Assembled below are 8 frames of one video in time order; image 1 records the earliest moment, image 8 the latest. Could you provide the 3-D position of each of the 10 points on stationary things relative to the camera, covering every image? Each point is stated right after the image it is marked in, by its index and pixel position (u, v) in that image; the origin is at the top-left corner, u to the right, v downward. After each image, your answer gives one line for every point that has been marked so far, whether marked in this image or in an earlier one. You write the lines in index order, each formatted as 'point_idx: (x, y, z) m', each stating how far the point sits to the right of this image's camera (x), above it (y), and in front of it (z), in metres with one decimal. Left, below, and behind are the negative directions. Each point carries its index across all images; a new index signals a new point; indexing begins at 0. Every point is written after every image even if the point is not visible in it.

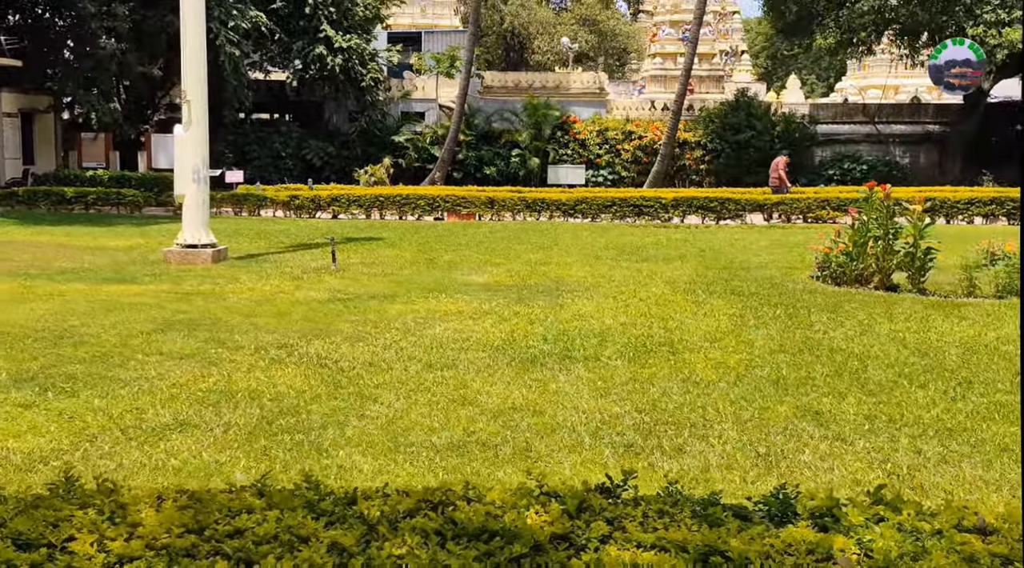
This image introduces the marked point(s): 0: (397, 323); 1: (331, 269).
0: (-0.6, -0.2, +6.1) m
1: (-1.4, +0.1, +9.0) m
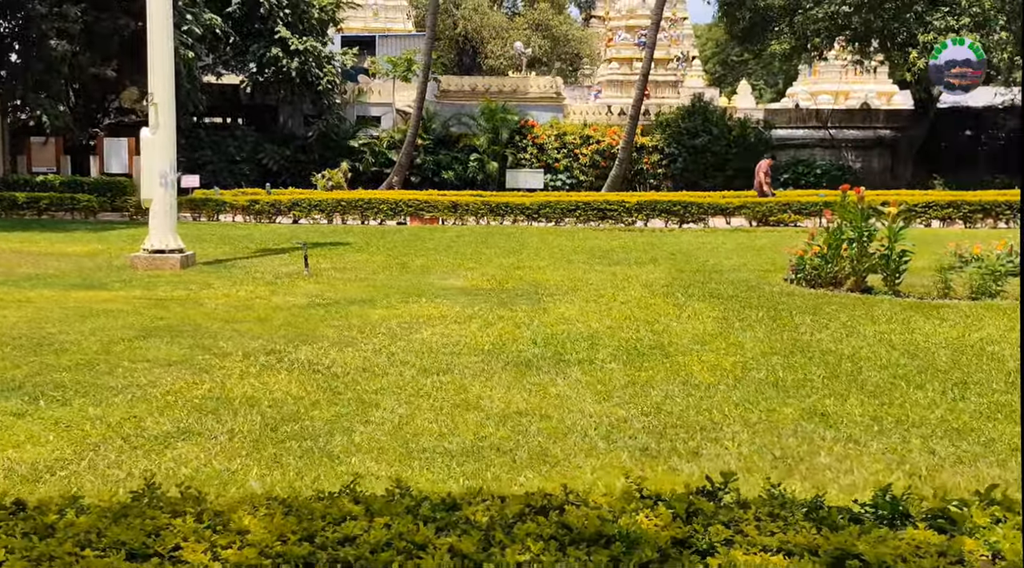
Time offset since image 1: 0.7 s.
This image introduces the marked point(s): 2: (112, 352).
0: (-0.7, -0.2, +6.1) m
1: (-1.6, +0.1, +9.0) m
2: (-1.8, -0.3, +5.2) m
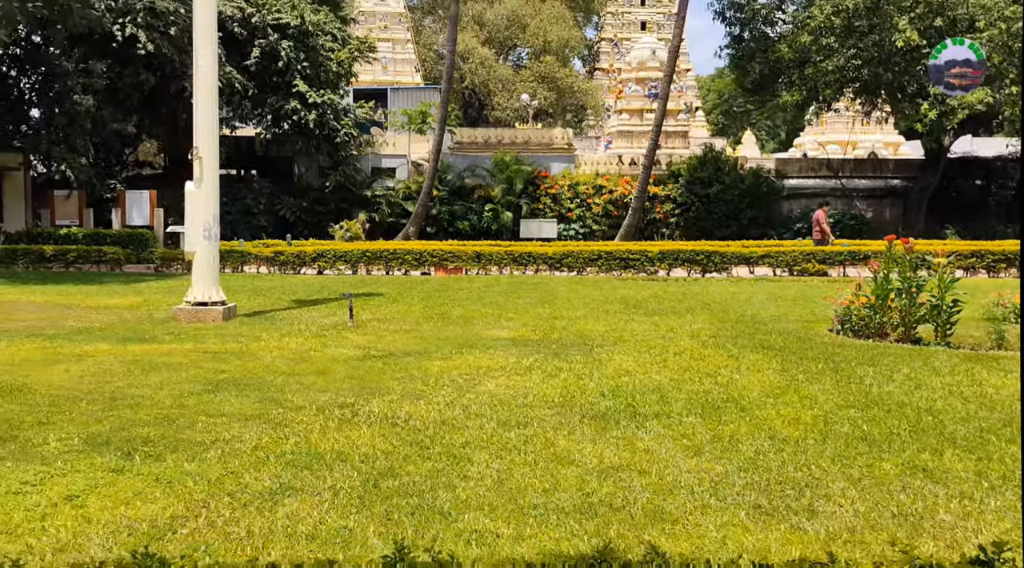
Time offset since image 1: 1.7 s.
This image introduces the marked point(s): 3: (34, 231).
0: (-0.3, -0.5, +6.1) m
1: (-1.3, -0.3, +9.0) m
2: (-1.5, -0.5, +5.2) m
3: (-7.6, +0.8, +18.4) m
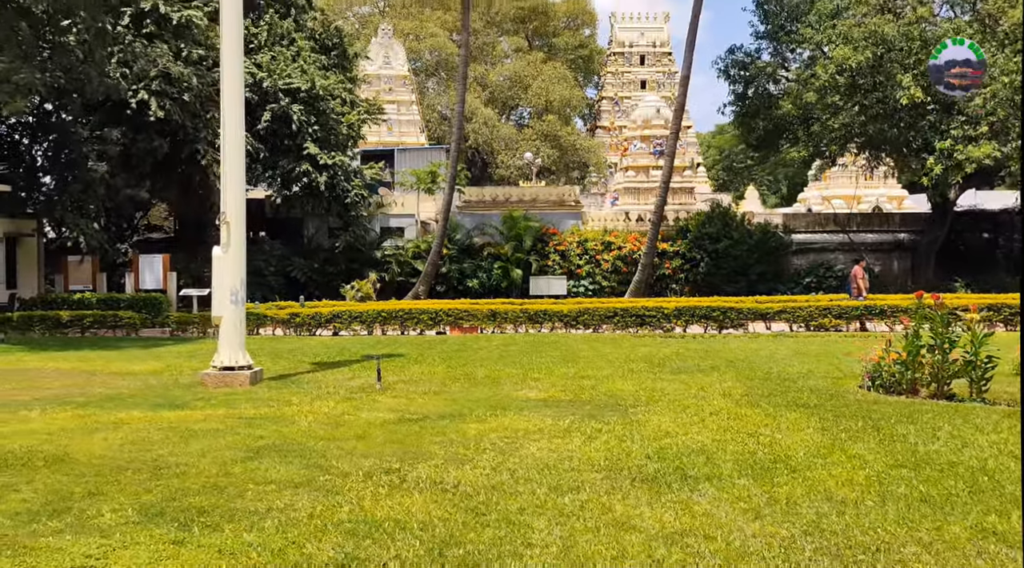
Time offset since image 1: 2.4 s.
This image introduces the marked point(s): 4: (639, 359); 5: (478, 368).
0: (-0.1, -0.8, +6.0) m
1: (-1.0, -0.8, +8.9) m
2: (-1.3, -0.8, +5.2) m
3: (-7.4, -0.2, +18.4) m
4: (+1.3, -0.8, +12.1) m
5: (-0.3, -0.8, +10.9) m
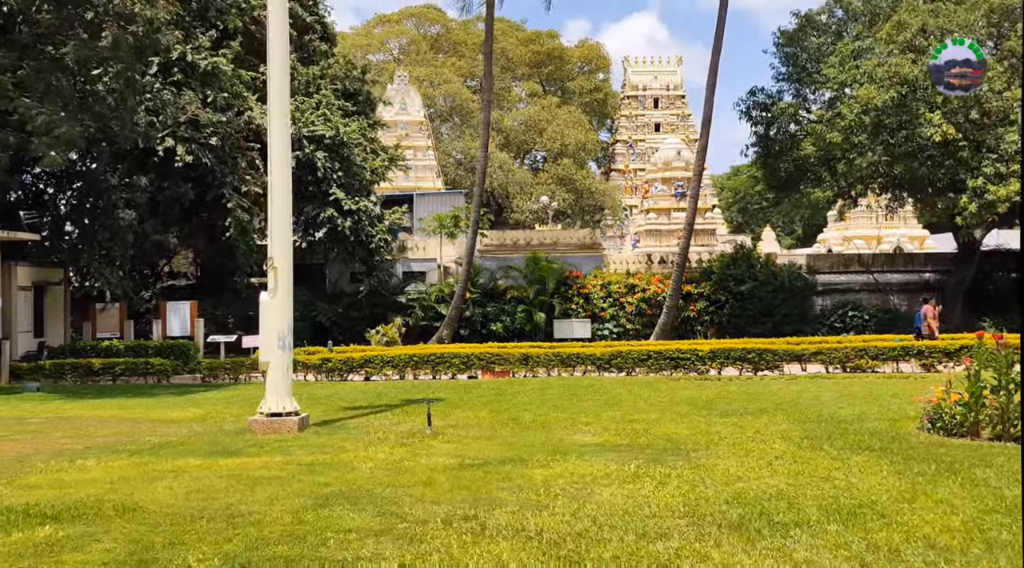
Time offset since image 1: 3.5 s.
0: (+0.2, -1.1, +5.9) m
1: (-0.6, -1.1, +8.9) m
2: (-0.9, -1.0, +5.1) m
3: (-6.9, -1.0, +18.4) m
4: (+1.8, -1.2, +11.9) m
5: (+0.1, -1.2, +10.8) m
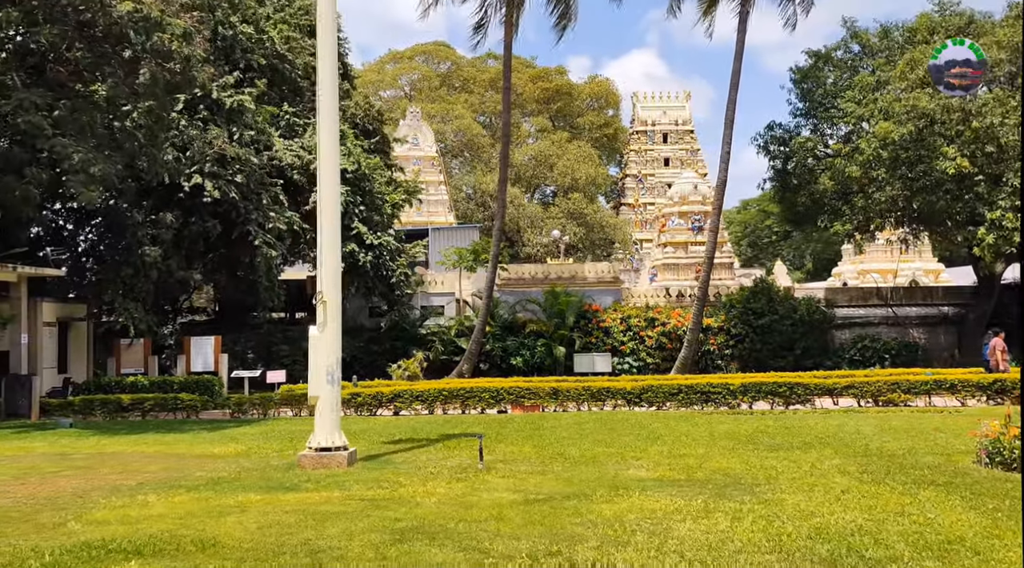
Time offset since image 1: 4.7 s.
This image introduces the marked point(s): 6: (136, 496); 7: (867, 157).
0: (+0.6, -1.2, +5.9) m
1: (-0.2, -1.4, +8.8) m
2: (-0.5, -1.2, +5.1) m
3: (-6.4, -1.5, +18.4) m
4: (+2.2, -1.6, +11.9) m
5: (+0.5, -1.5, +10.8) m
6: (-2.4, -1.3, +7.3) m
7: (+5.8, +2.1, +18.8) m
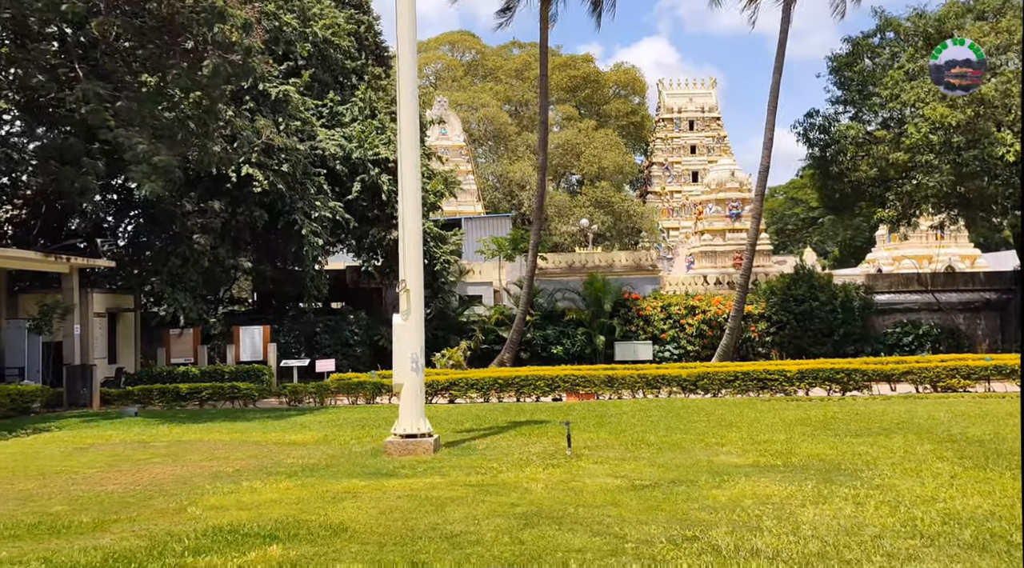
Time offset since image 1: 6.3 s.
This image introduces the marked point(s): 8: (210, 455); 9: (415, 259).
0: (+1.2, -1.1, +5.9) m
1: (+0.4, -1.3, +8.8) m
2: (+0.1, -1.1, +5.1) m
3: (-5.5, -1.3, +18.5) m
4: (+2.9, -1.4, +11.8) m
5: (+1.2, -1.4, +10.8) m
6: (-1.7, -1.3, +7.4) m
7: (+6.7, +2.3, +18.7) m
8: (-2.4, -1.4, +9.4) m
9: (-0.8, +0.2, +9.5) m
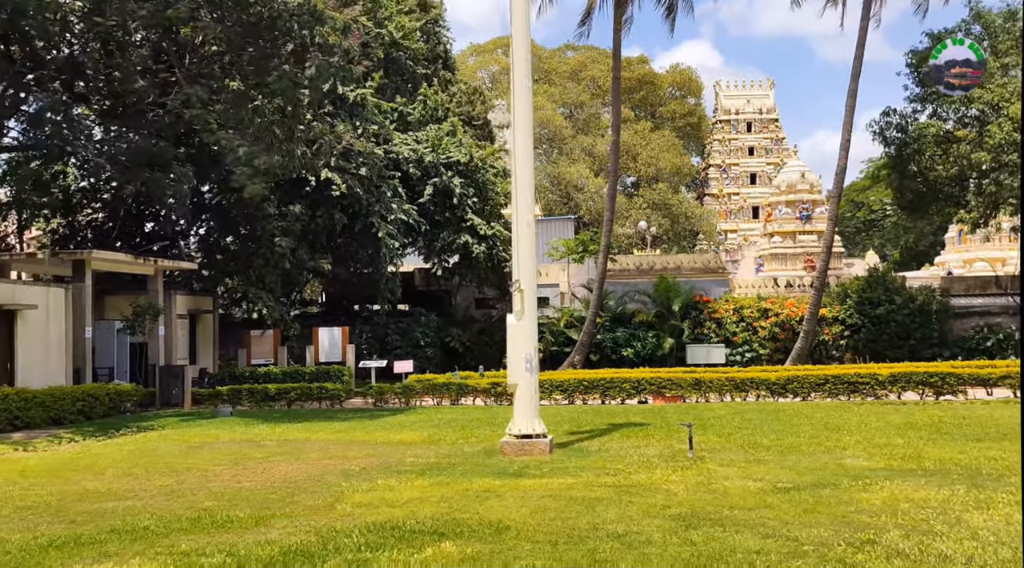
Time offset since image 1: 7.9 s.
0: (+2.0, -1.1, +5.7) m
1: (+1.3, -1.3, +8.7) m
2: (+0.8, -1.1, +5.0) m
3: (-4.2, -1.4, +18.7) m
4: (+3.9, -1.4, +11.6) m
5: (+2.2, -1.4, +10.6) m
6: (-0.9, -1.2, +7.4) m
7: (+8.0, +2.3, +18.3) m
8: (-1.5, -1.4, +9.4) m
9: (+0.2, +0.2, +9.5) m
